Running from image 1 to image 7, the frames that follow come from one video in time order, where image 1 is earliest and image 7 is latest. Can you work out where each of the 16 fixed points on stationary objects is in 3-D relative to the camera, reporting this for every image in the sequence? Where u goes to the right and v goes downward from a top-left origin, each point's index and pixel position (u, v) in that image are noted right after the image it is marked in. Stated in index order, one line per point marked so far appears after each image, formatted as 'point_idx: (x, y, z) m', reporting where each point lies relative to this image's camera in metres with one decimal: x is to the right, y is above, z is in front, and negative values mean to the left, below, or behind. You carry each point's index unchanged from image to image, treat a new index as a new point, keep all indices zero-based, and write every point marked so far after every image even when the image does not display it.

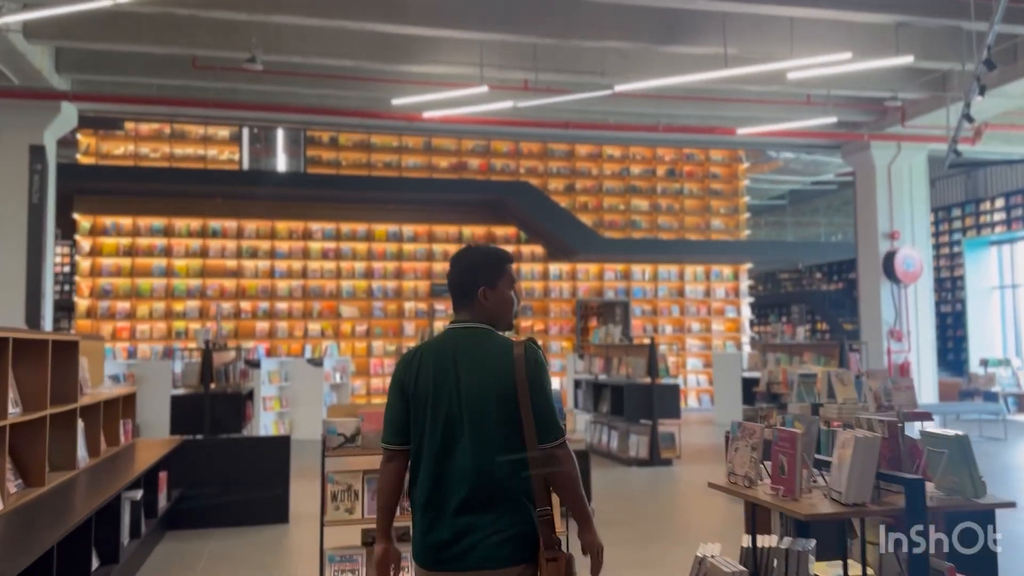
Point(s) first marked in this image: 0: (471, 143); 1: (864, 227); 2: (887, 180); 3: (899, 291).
0: (-0.8, +2.7, +15.5) m
1: (+4.9, +0.8, +11.8) m
2: (+5.1, +1.5, +11.5) m
3: (+5.3, 0.0, +11.5) m
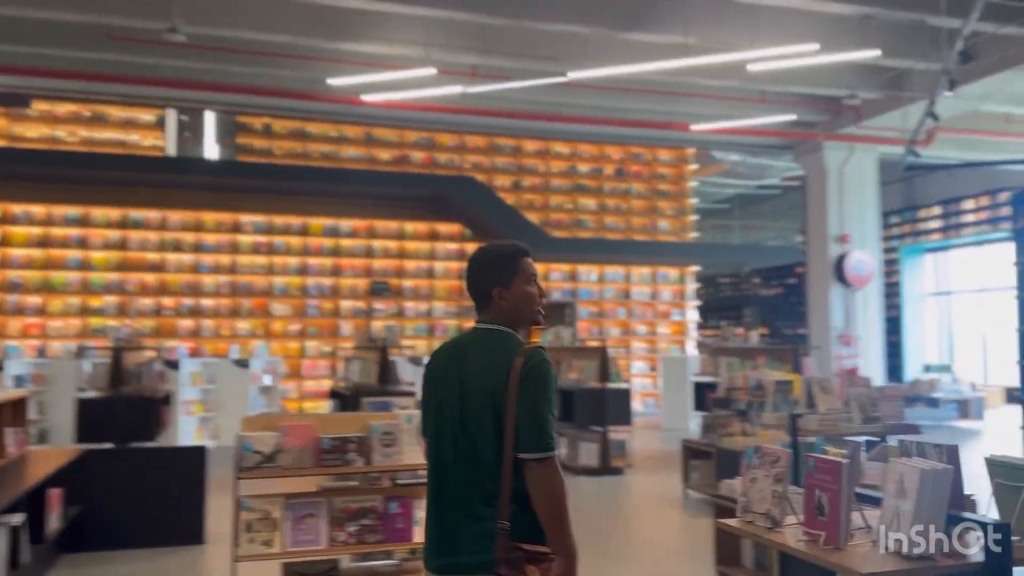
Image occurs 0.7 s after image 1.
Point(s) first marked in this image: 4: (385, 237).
0: (-1.8, +2.7, +14.9) m
1: (+4.2, +0.8, +11.6) m
2: (+4.4, +1.4, +11.4) m
3: (+4.6, -0.1, +11.3) m
4: (-2.2, +0.9, +14.5) m
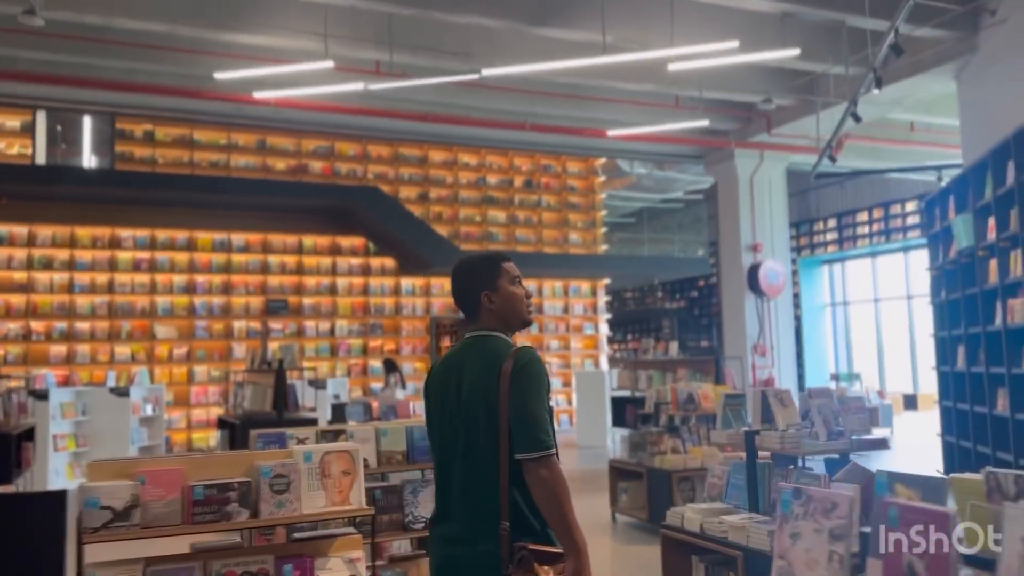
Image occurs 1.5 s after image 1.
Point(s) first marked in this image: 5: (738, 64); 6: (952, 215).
0: (-3.4, +2.4, +14.0) m
1: (+2.9, +0.7, +11.4) m
2: (+3.2, +1.3, +11.2) m
3: (+3.4, -0.2, +11.1) m
4: (-3.8, +0.6, +13.6) m
5: (+2.0, +2.0, +7.4) m
6: (+4.1, +0.7, +7.7) m
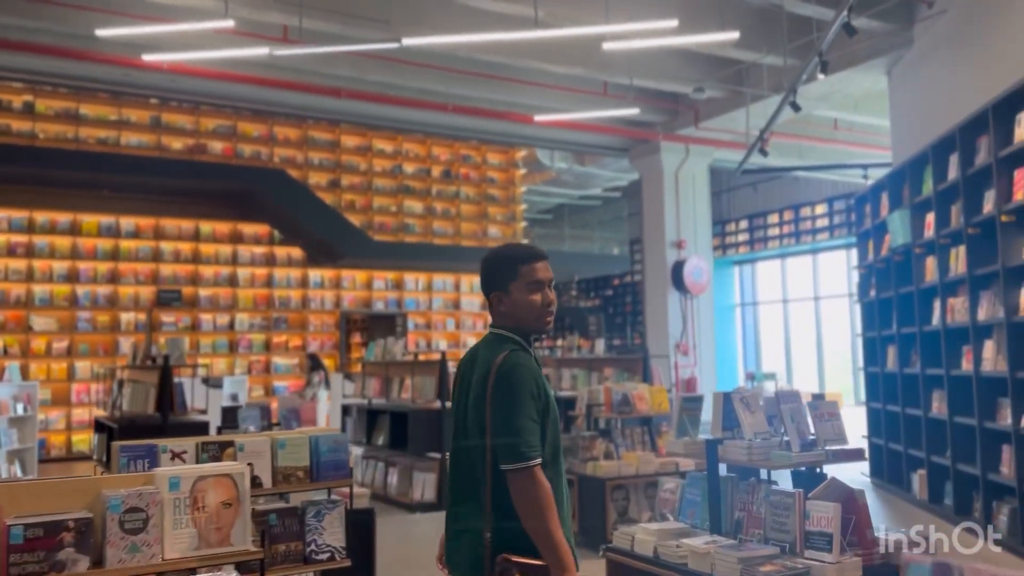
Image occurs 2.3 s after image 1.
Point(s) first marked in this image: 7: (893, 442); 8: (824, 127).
0: (-4.7, +2.6, +13.0) m
1: (+1.8, +0.7, +11.1) m
2: (+2.1, +1.3, +10.9) m
3: (+2.3, -0.2, +10.9) m
4: (-5.0, +0.7, +12.5) m
5: (+1.4, +2.0, +7.0) m
6: (+3.4, +0.7, +7.5) m
7: (+3.5, -1.4, +7.6) m
8: (+4.0, +2.1, +10.8) m
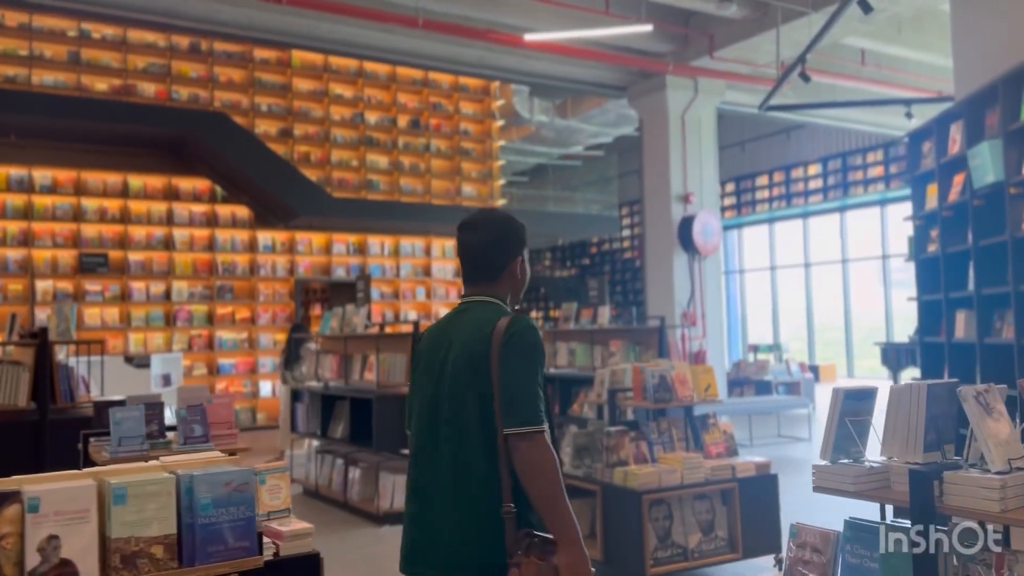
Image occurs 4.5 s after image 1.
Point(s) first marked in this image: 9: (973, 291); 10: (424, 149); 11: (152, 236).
0: (-5.0, +3.1, +11.2) m
1: (+1.6, +1.2, +9.6) m
2: (+1.9, +1.8, +9.4) m
3: (+2.1, +0.3, +9.4) m
4: (-5.3, +1.2, +10.8) m
5: (+1.3, +2.3, +5.4) m
6: (+3.3, +1.0, +6.1) m
7: (+3.4, -1.1, +6.2) m
8: (+3.8, +2.5, +9.3) m
9: (+3.3, 0.0, +6.0) m
10: (-1.4, +2.2, +13.4) m
11: (-4.8, +0.7, +11.1) m
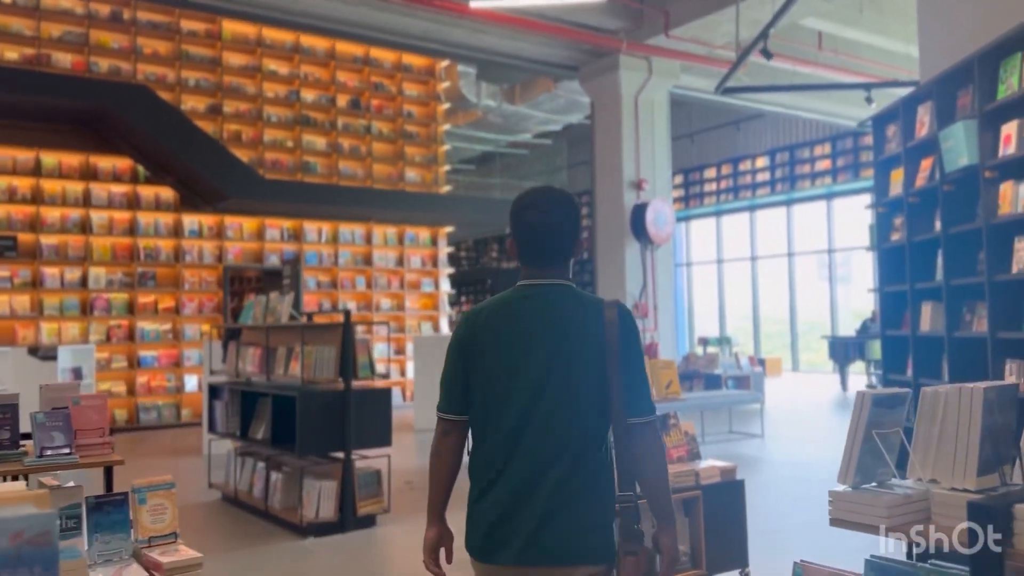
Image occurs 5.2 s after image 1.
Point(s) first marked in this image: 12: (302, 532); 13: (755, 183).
0: (-5.7, +3.2, +10.4) m
1: (+1.0, +1.3, +9.2) m
2: (+1.3, +1.9, +9.0) m
3: (+1.5, +0.4, +9.0) m
4: (-6.0, +1.4, +9.9) m
5: (+1.0, +2.4, +5.0) m
6: (+2.9, +1.1, +5.7) m
7: (+3.0, -1.0, +5.9) m
8: (+3.2, +2.6, +9.0) m
9: (+2.9, 0.0, +5.7) m
10: (-2.3, +2.4, +12.8) m
11: (-5.4, +0.9, +10.2) m
12: (-1.3, -1.5, +5.1) m
13: (+5.2, +2.2, +17.7) m
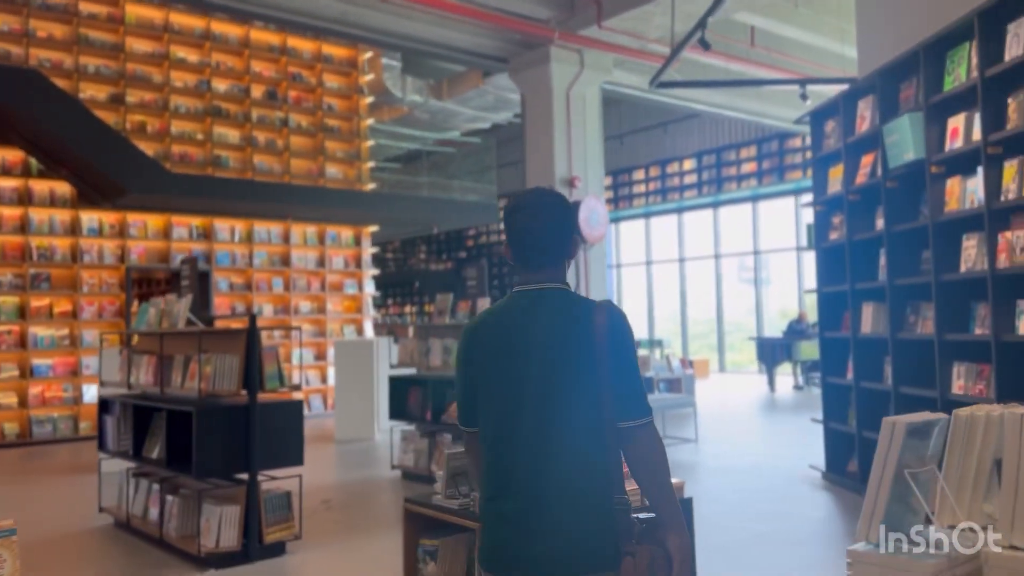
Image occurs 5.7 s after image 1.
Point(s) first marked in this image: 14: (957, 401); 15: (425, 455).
0: (-6.5, +3.2, +9.4) m
1: (+0.2, +1.3, +8.8) m
2: (+0.6, +1.9, +8.7) m
3: (+0.7, +0.4, +8.7) m
4: (-6.8, +1.4, +9.0) m
5: (+0.6, +2.4, +4.6) m
6: (+2.4, +1.1, +5.5) m
7: (+2.5, -1.0, +5.7) m
8: (+2.5, +2.6, +8.9) m
9: (+2.4, 0.0, +5.5) m
10: (-3.3, +2.4, +12.1) m
11: (-6.3, +0.8, +9.3) m
12: (-1.7, -1.5, +4.5) m
13: (+3.7, +2.2, +17.6) m
14: (+2.5, -0.6, +4.6) m
15: (-0.7, -1.4, +6.8) m
